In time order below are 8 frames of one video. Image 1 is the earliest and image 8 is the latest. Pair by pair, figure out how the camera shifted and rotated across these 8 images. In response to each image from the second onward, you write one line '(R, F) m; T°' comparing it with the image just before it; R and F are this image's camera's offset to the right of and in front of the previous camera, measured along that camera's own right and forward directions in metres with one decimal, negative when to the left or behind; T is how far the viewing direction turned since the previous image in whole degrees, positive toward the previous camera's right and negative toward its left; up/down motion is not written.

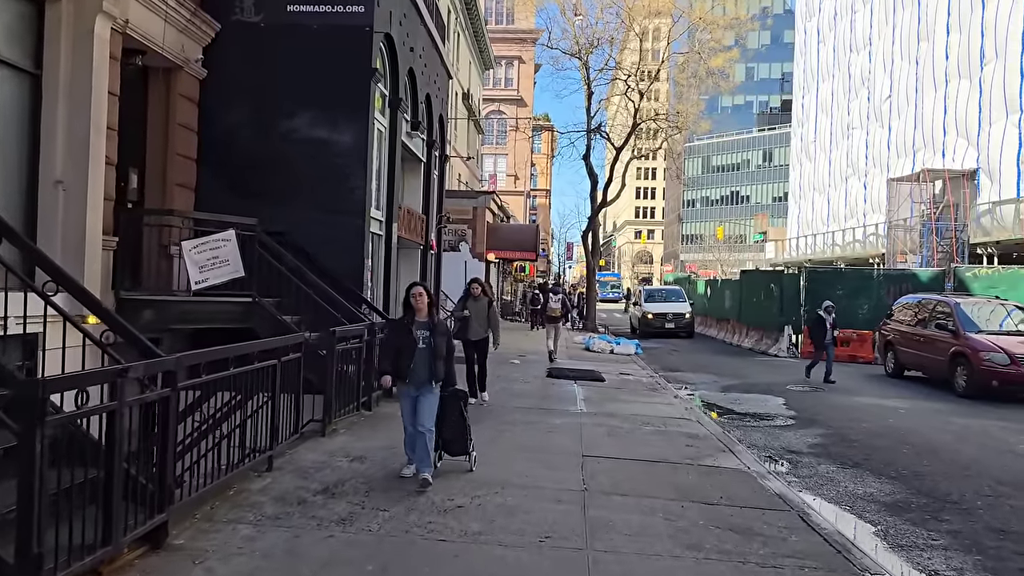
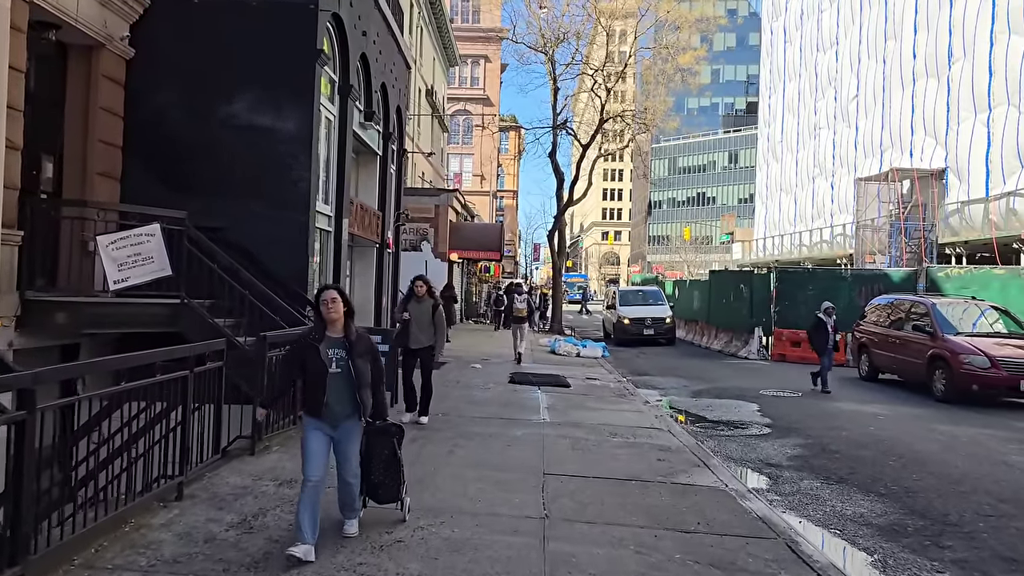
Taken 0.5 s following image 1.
(+0.1, +0.8) m; +2°
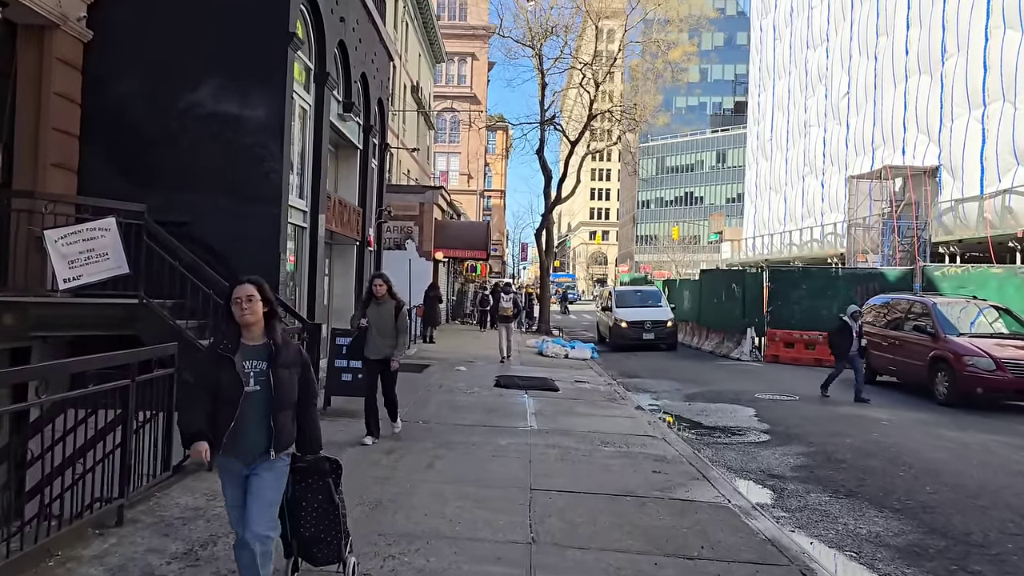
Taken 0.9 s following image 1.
(0.0, +0.6) m; +1°
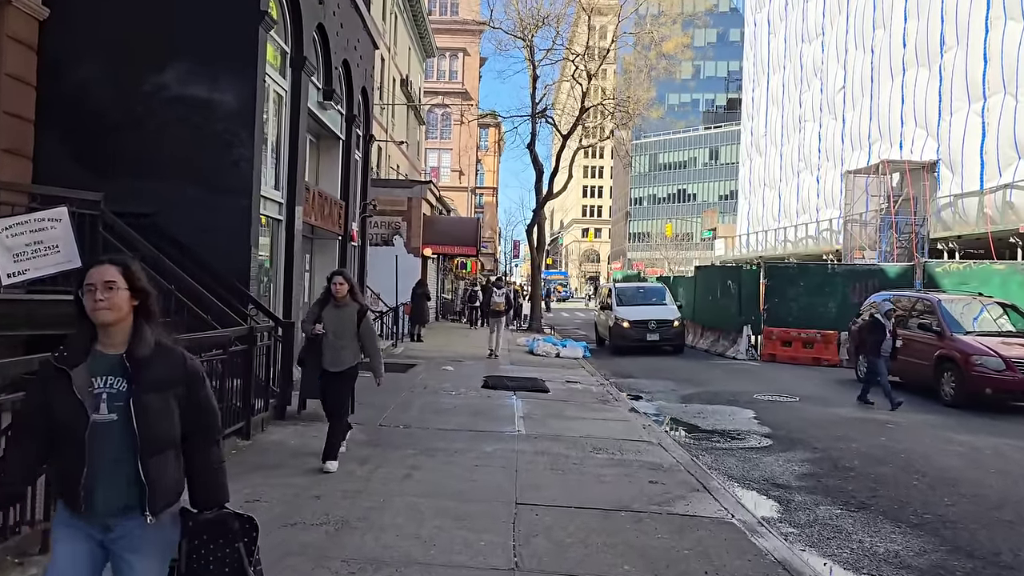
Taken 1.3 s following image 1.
(+0.1, +0.6) m; +1°
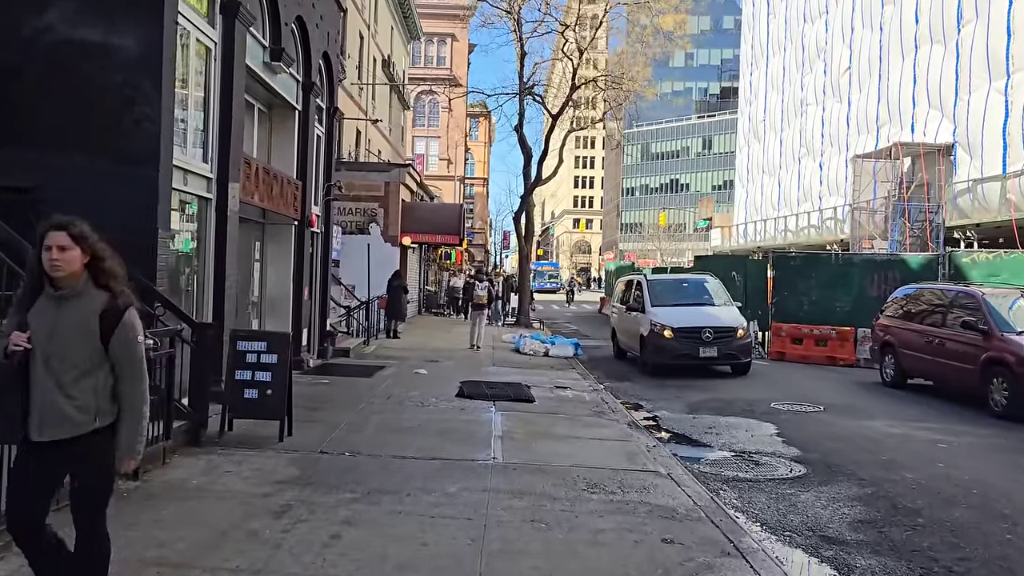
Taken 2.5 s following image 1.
(+0.1, +1.8) m; +1°
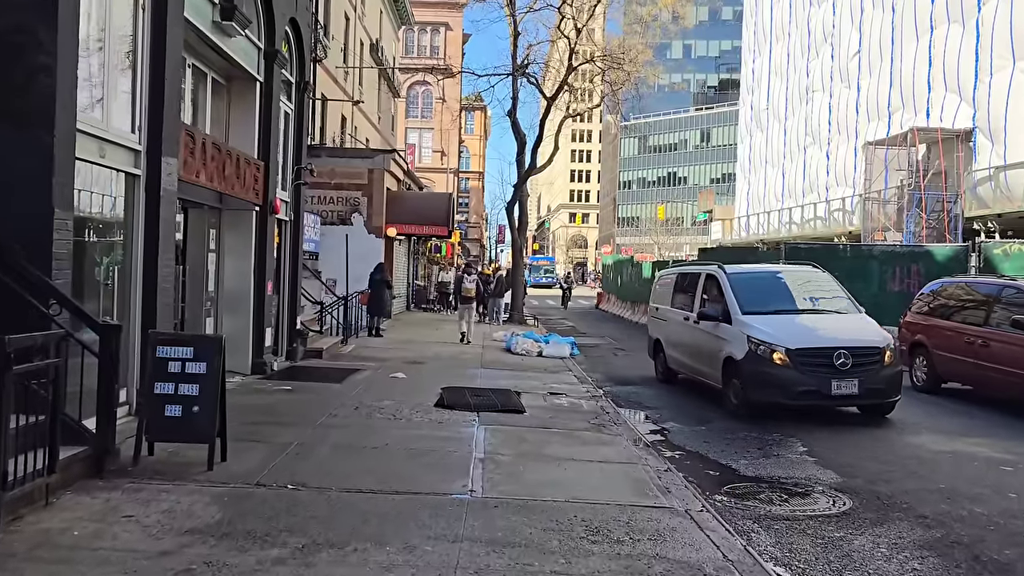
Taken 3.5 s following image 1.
(+0.1, +1.4) m; 0°
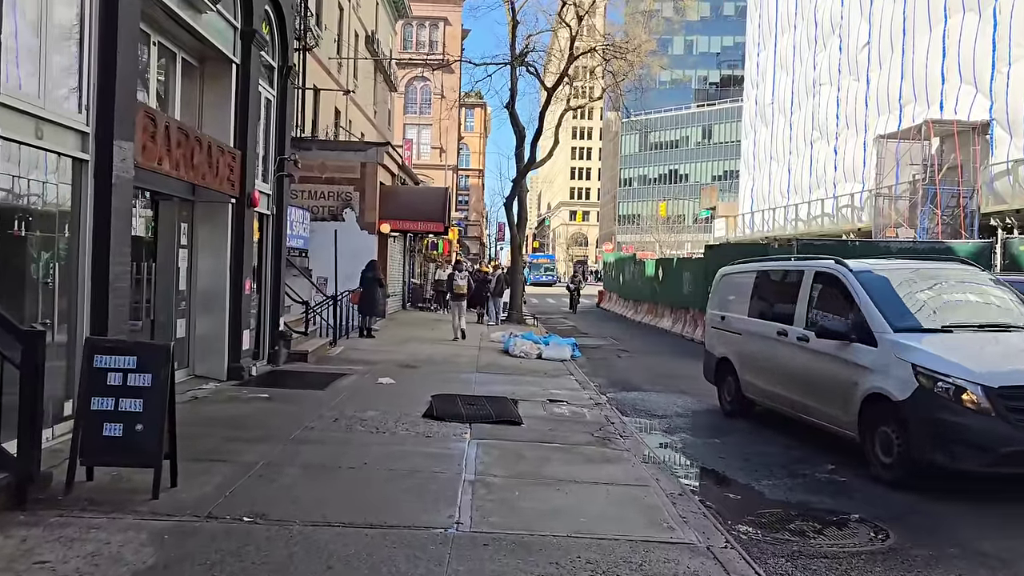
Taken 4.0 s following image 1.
(0.0, +0.8) m; 0°
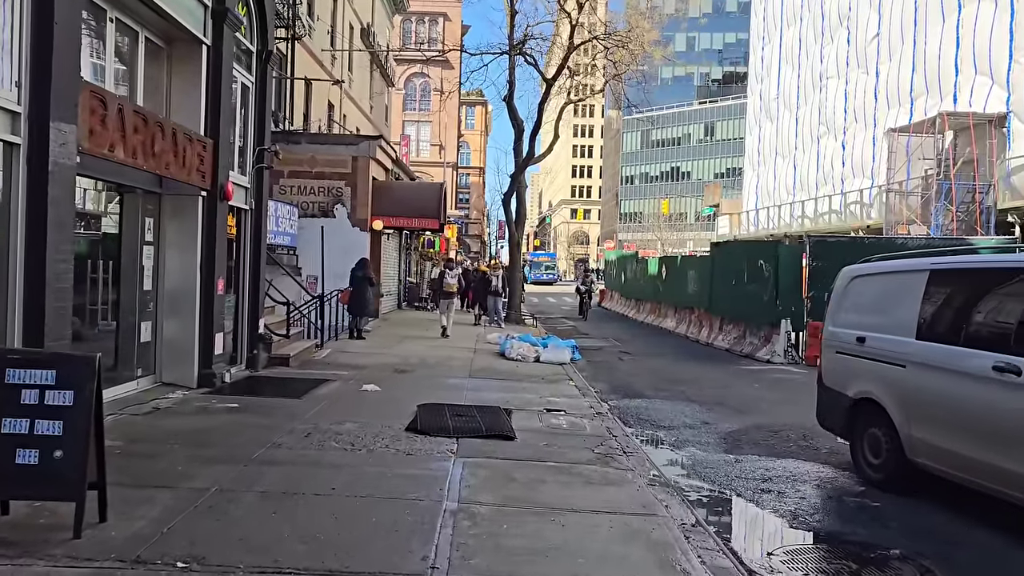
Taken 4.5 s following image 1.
(+0.1, +0.8) m; 0°
